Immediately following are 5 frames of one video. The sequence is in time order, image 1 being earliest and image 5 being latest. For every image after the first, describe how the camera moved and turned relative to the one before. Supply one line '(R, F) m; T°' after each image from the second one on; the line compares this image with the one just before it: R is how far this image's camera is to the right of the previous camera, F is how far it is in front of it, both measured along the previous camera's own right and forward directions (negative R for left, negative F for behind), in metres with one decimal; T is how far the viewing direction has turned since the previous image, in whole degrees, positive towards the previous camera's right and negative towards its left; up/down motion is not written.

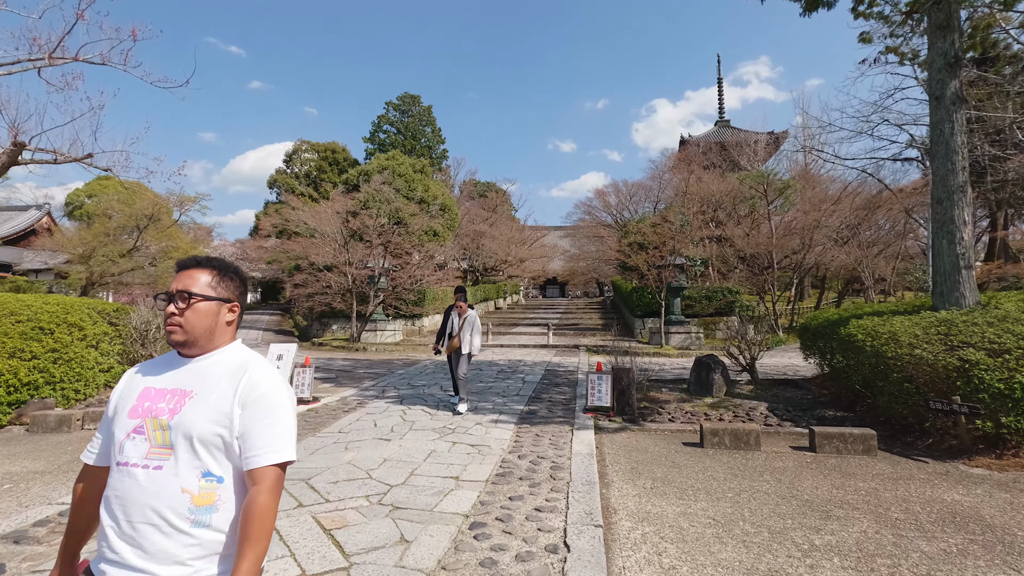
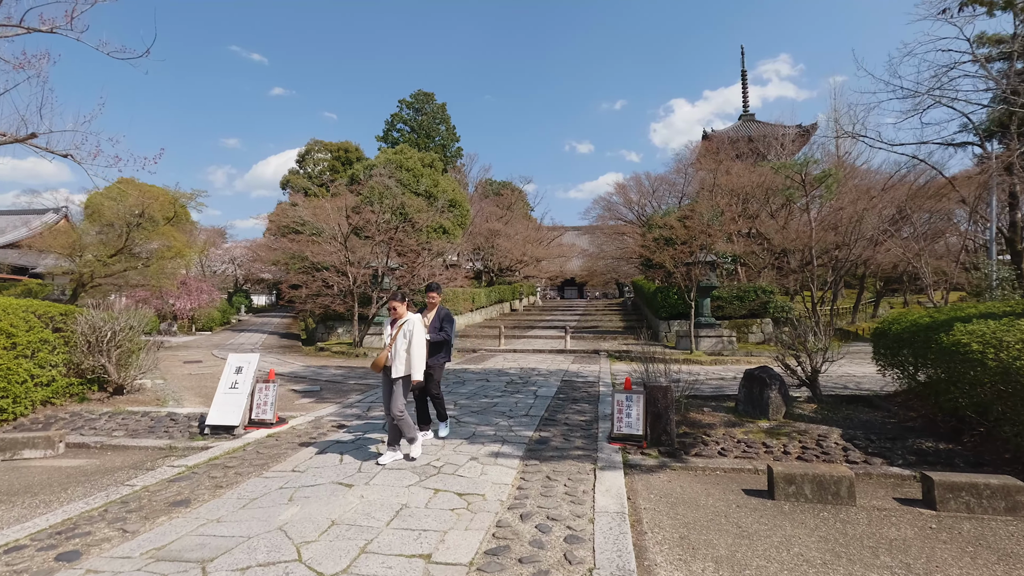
(+0.1, +1.1) m; -2°
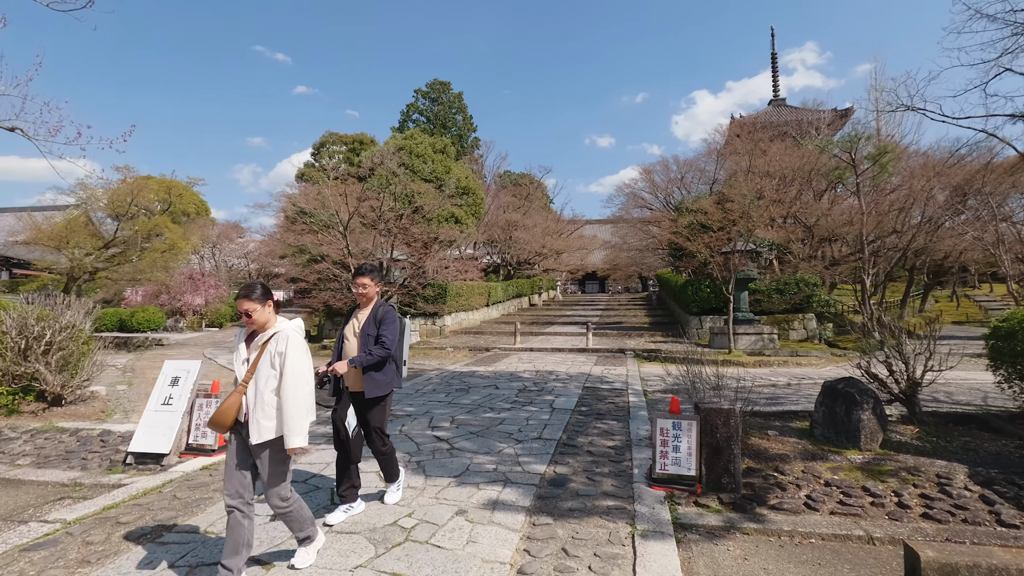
(+0.1, +1.1) m; -2°
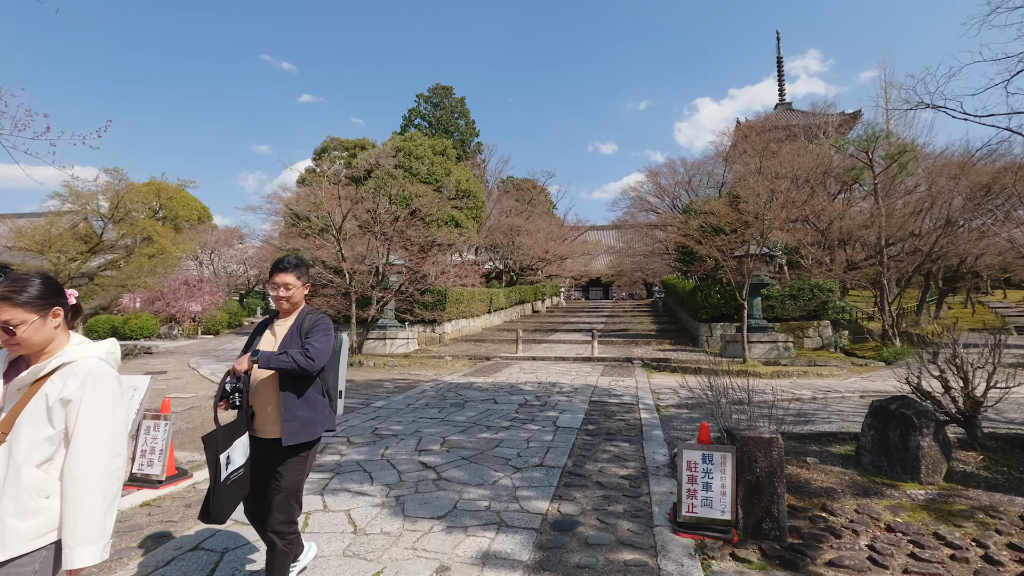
(0.0, +0.5) m; 0°
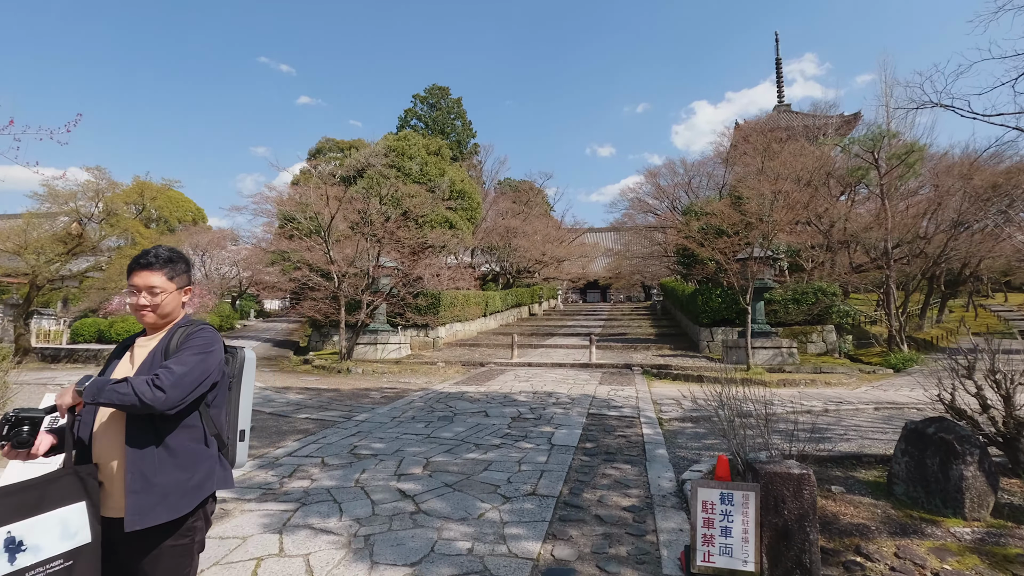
(+0.1, +0.4) m; 0°
